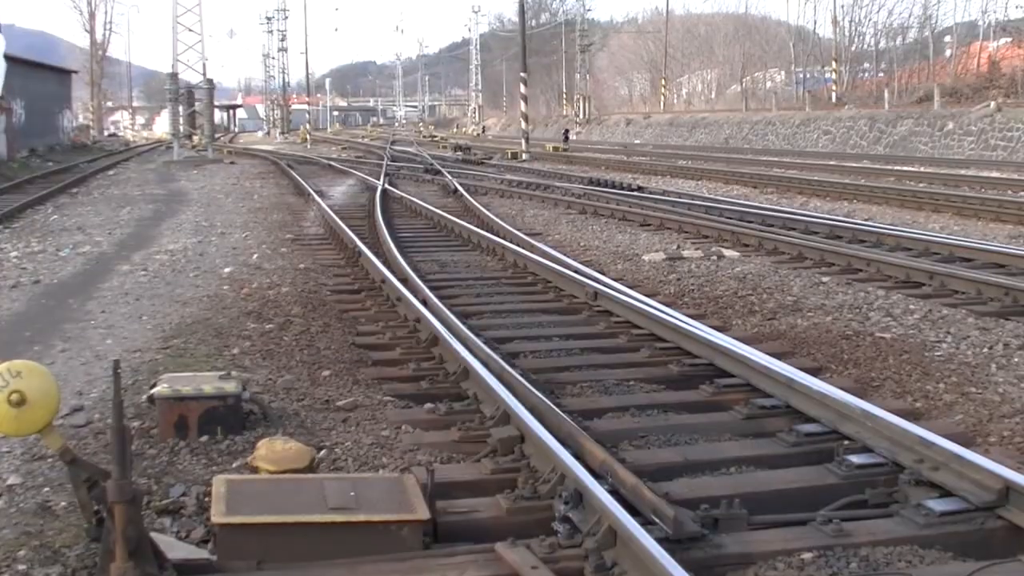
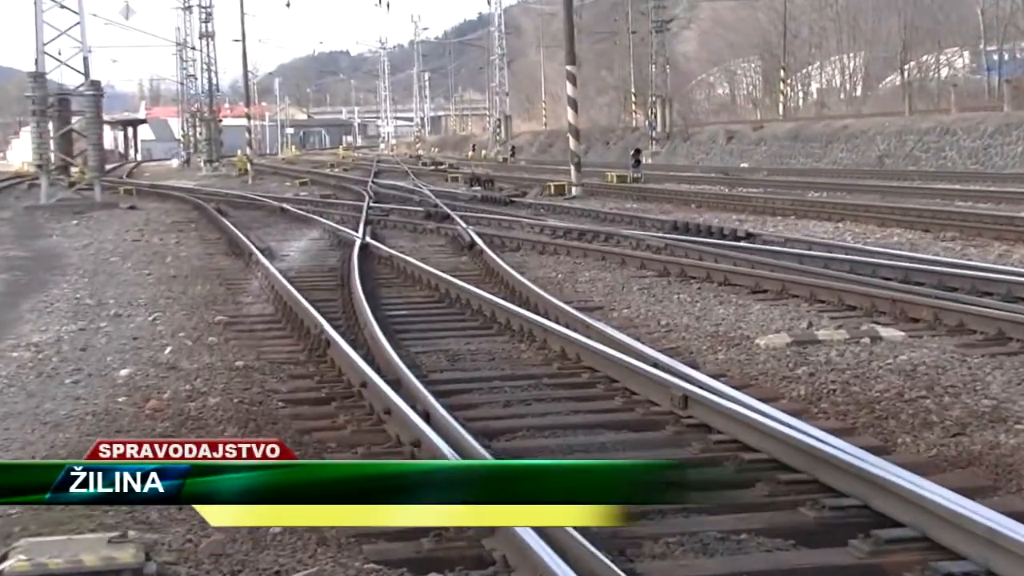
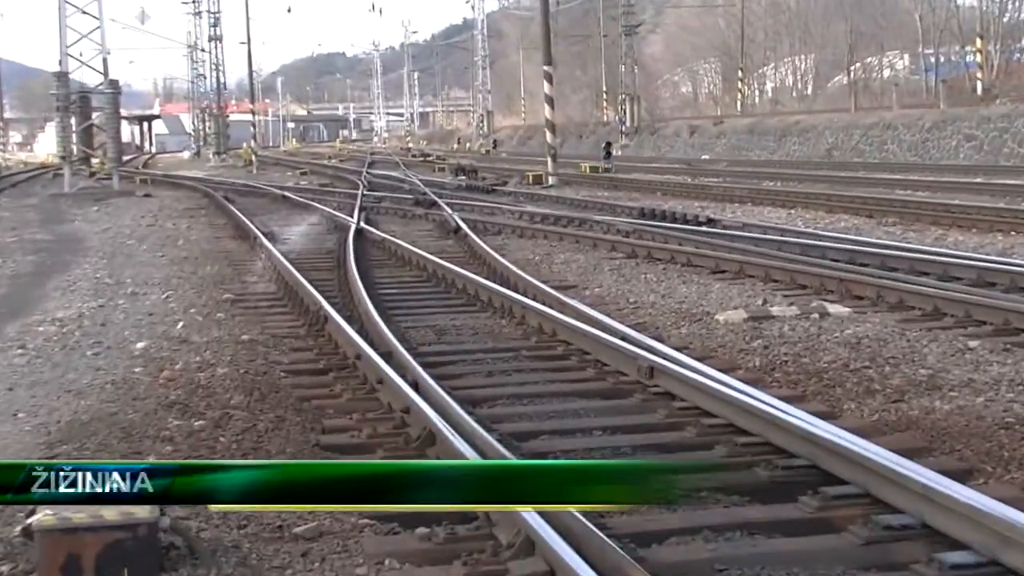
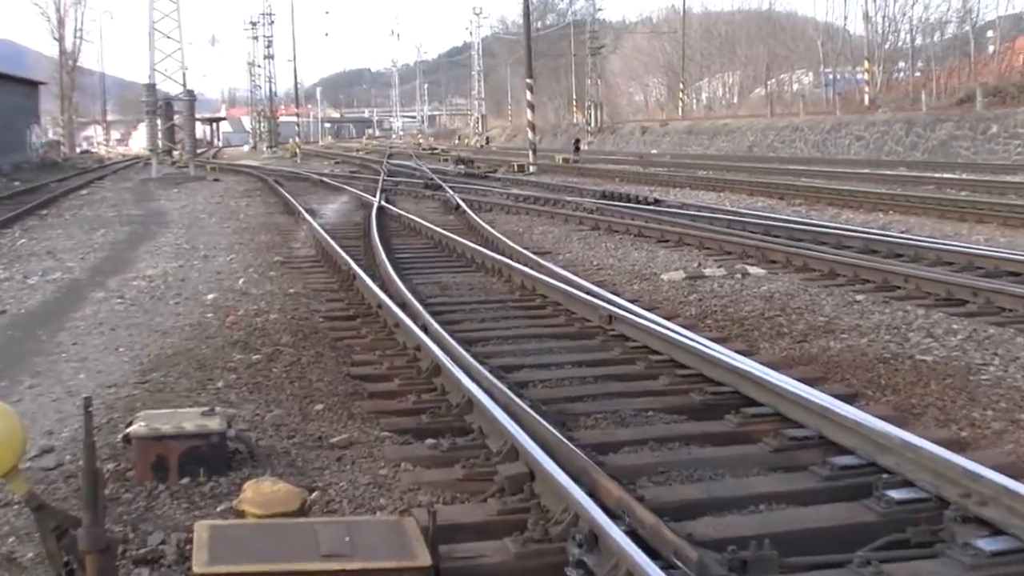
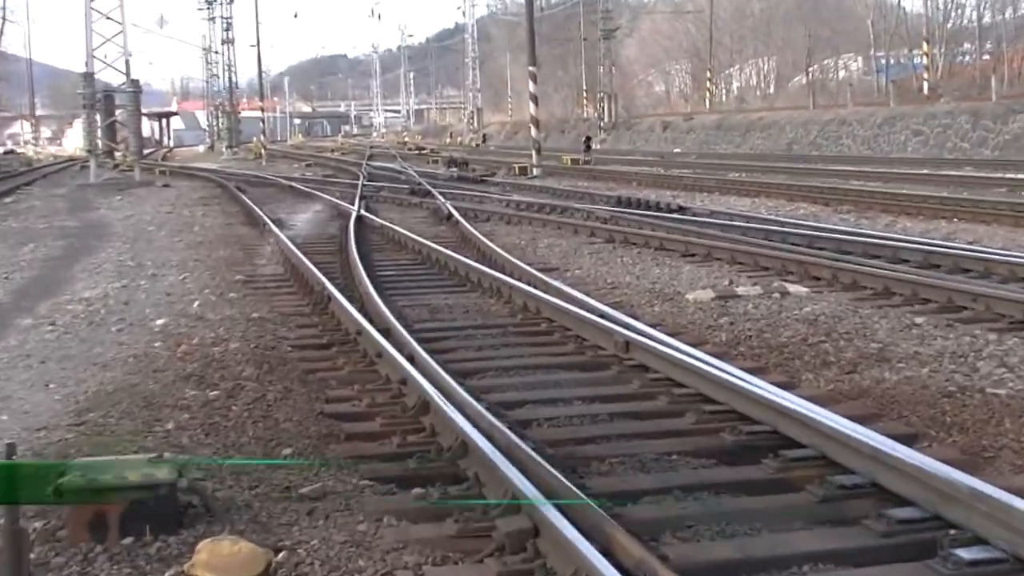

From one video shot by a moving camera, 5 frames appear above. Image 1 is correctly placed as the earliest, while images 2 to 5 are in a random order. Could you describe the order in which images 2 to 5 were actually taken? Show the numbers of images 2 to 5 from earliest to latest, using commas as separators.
4, 5, 3, 2
